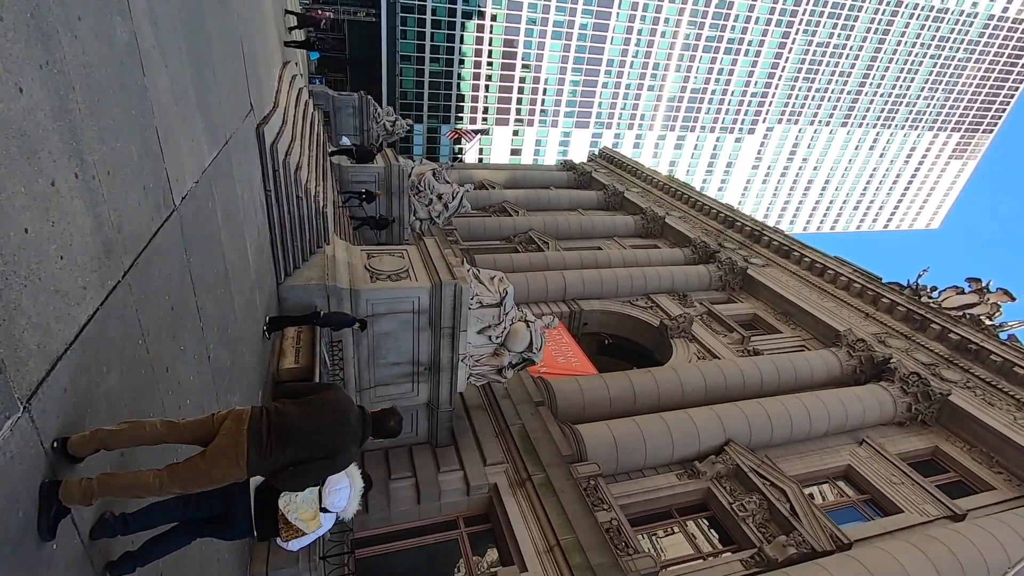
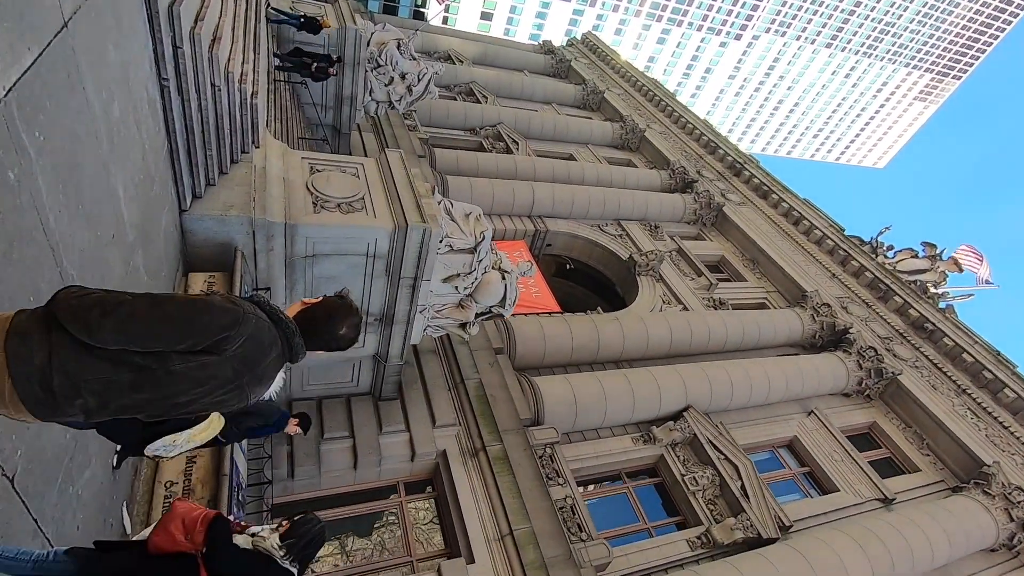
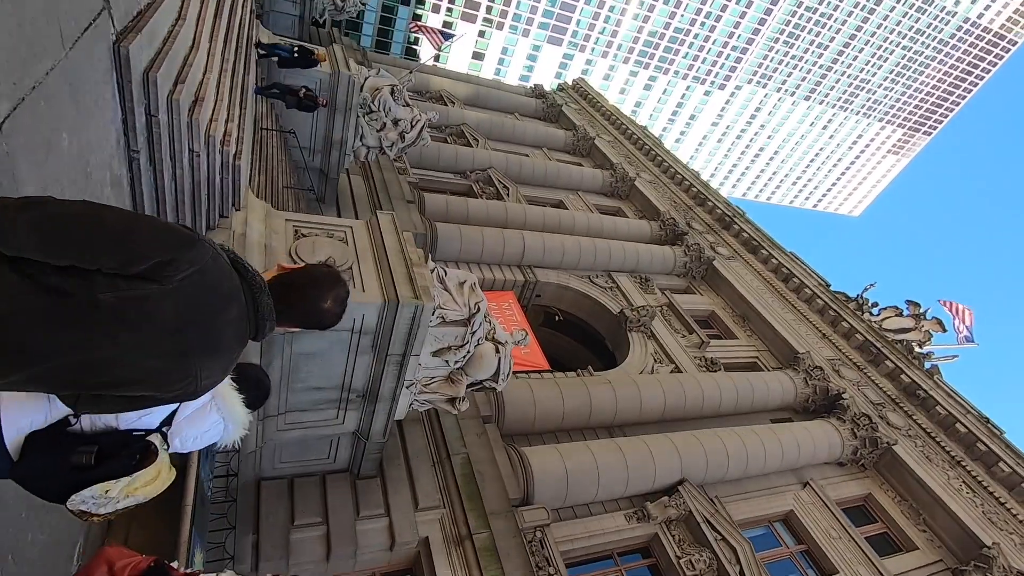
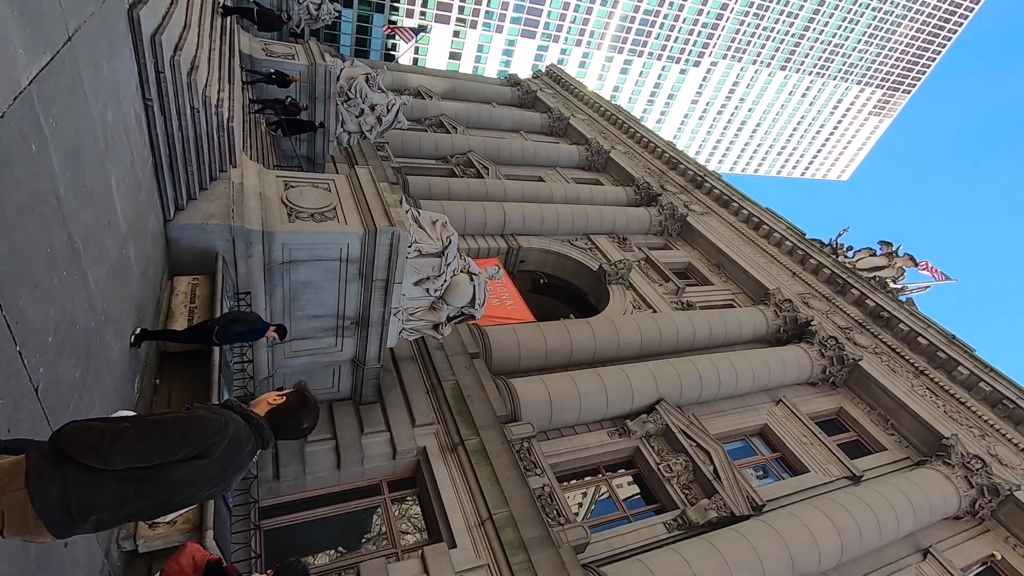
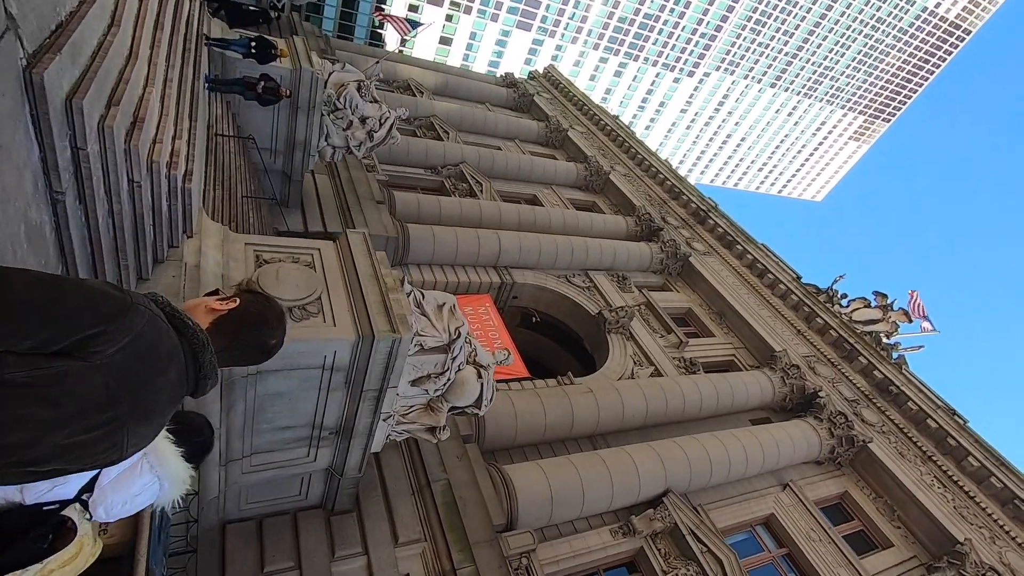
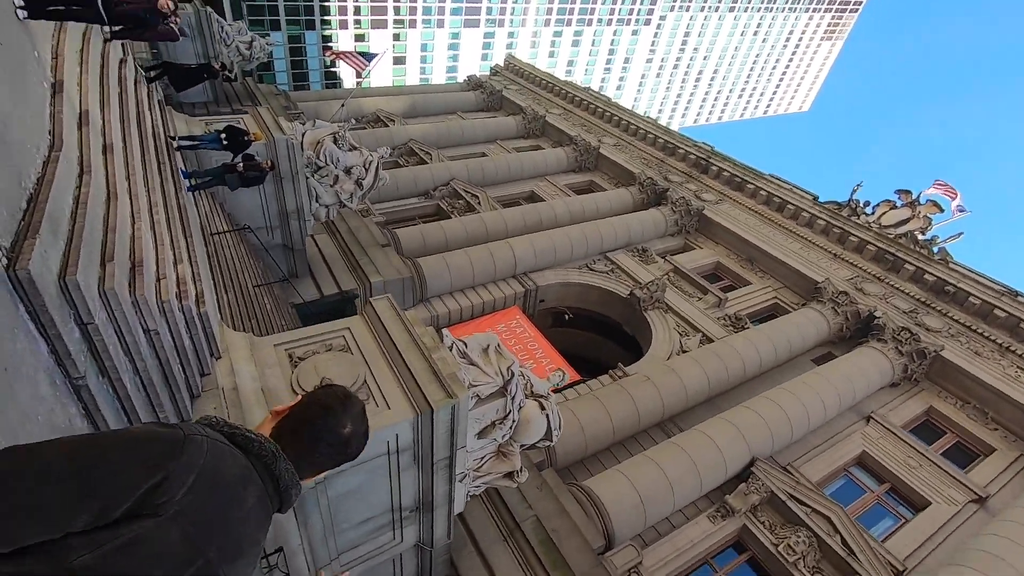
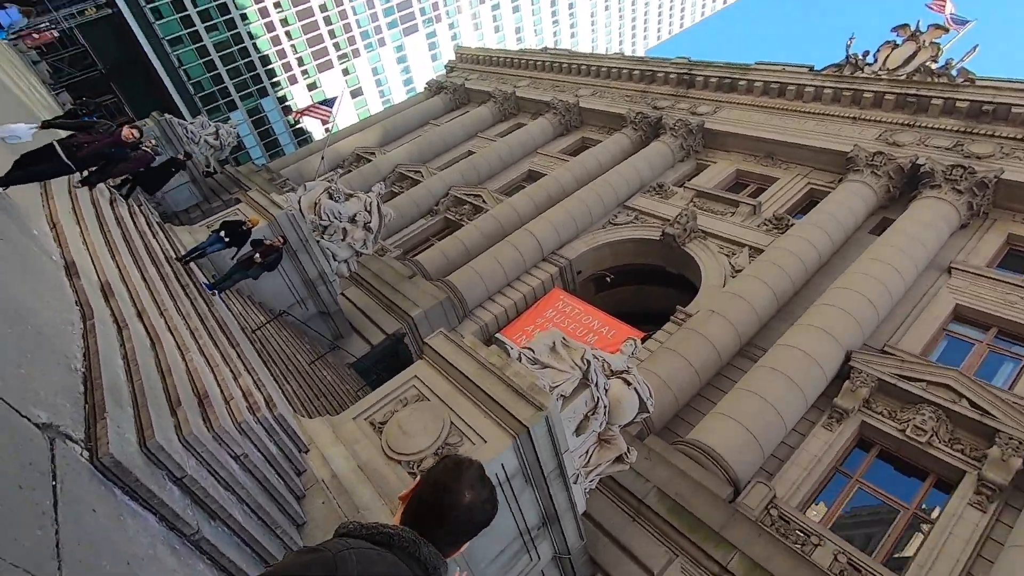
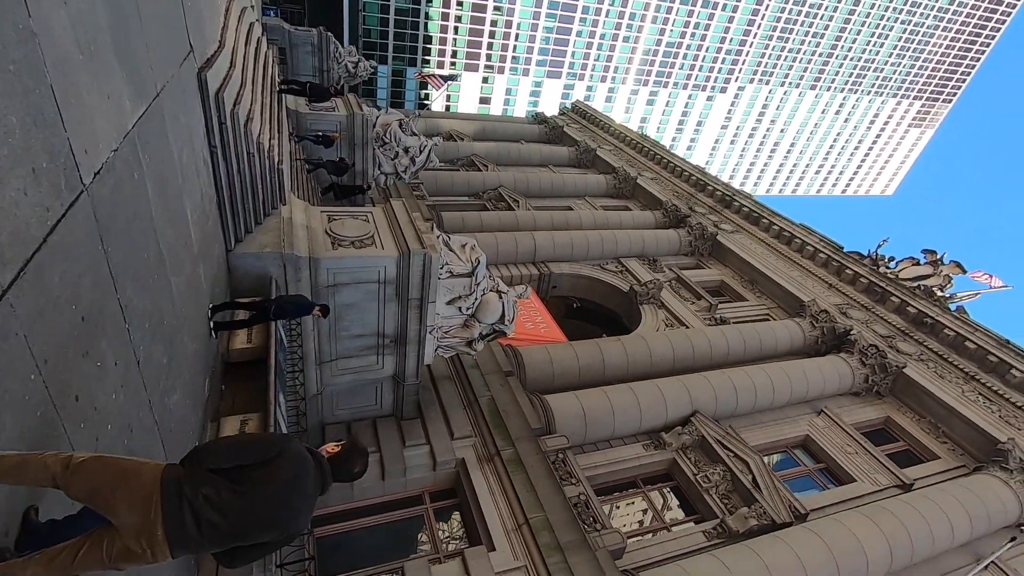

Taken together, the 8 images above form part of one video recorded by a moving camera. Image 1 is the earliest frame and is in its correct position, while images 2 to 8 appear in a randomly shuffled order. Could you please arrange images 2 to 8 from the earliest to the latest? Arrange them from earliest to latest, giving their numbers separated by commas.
8, 4, 2, 3, 5, 6, 7
